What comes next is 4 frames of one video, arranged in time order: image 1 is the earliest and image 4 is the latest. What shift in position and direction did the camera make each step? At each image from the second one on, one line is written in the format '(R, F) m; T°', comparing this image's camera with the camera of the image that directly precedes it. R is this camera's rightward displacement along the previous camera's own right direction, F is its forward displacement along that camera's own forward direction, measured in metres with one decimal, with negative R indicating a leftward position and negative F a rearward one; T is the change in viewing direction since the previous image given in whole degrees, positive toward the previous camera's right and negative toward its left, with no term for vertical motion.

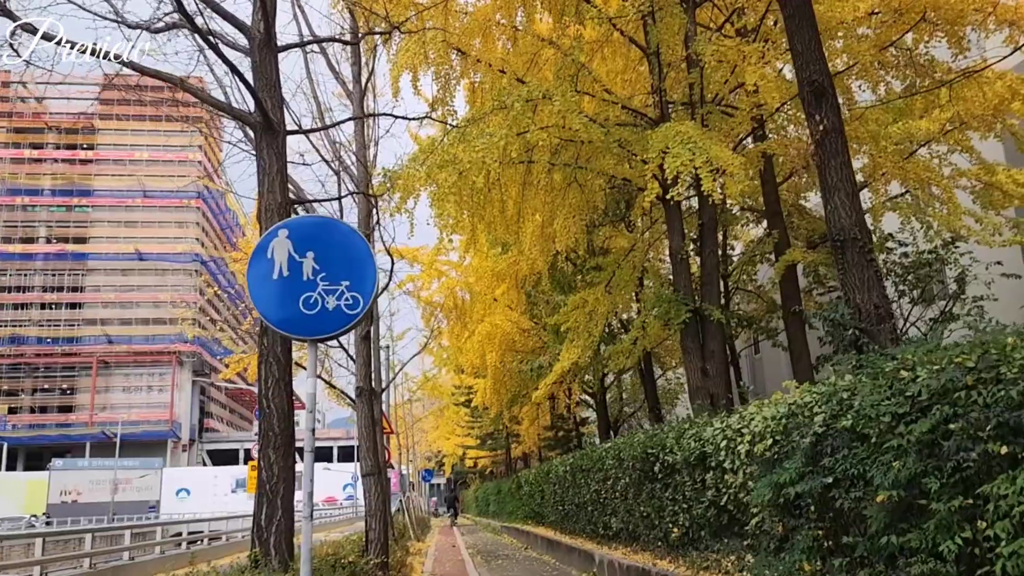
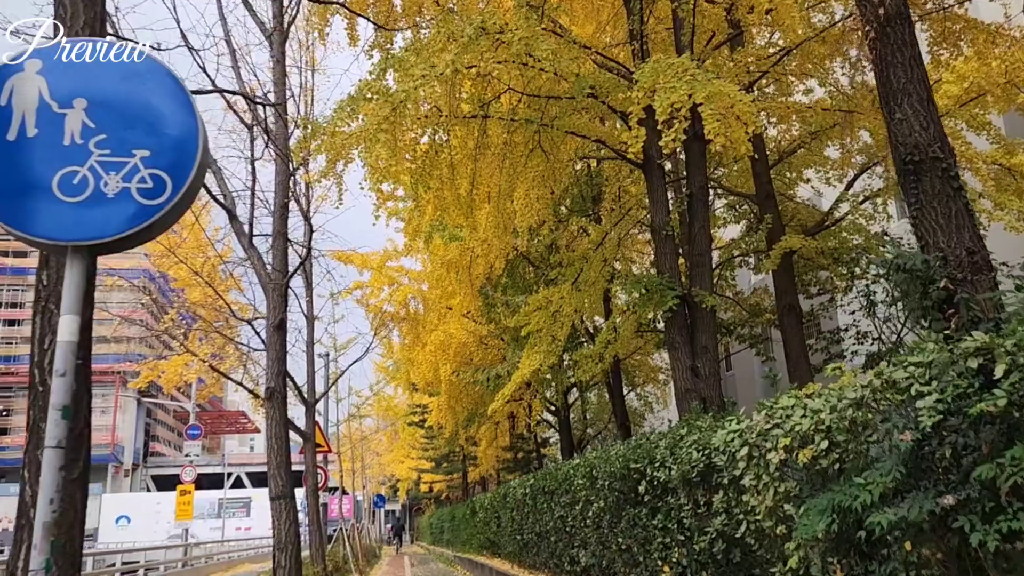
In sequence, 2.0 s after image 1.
(+0.1, +1.5) m; +3°
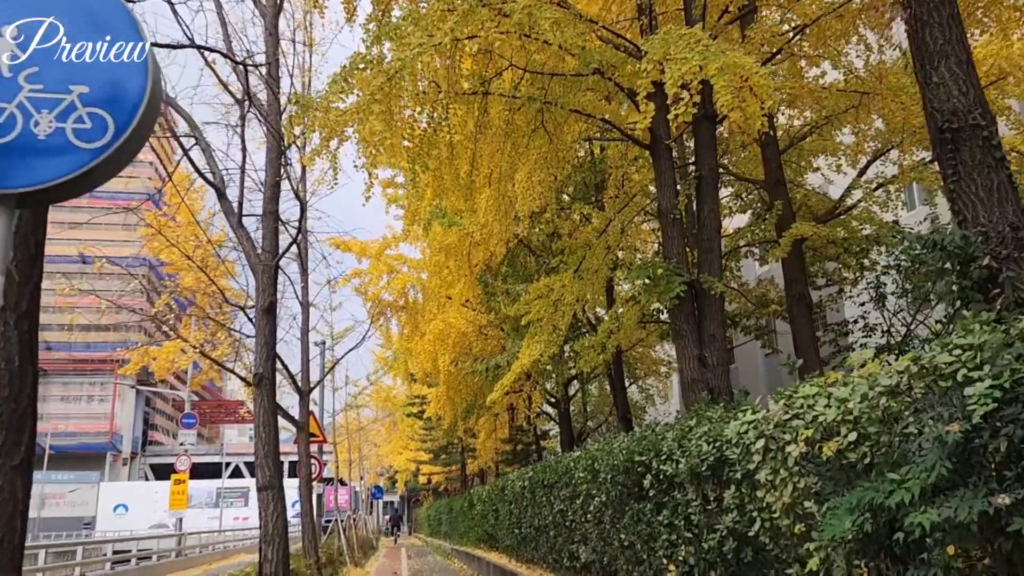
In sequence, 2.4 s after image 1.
(0.0, +0.3) m; 0°
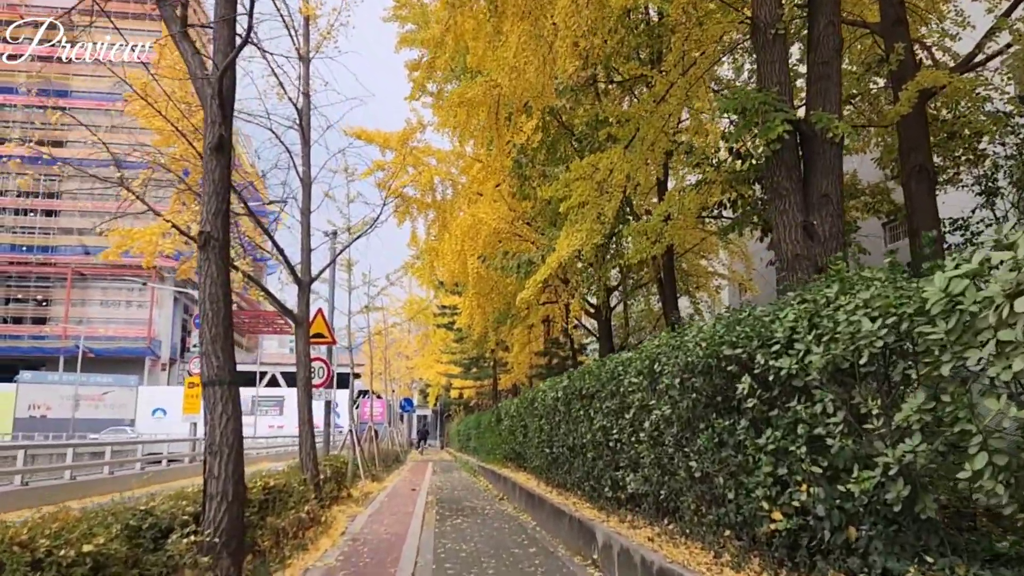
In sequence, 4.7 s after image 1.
(0.0, +1.7) m; -3°
